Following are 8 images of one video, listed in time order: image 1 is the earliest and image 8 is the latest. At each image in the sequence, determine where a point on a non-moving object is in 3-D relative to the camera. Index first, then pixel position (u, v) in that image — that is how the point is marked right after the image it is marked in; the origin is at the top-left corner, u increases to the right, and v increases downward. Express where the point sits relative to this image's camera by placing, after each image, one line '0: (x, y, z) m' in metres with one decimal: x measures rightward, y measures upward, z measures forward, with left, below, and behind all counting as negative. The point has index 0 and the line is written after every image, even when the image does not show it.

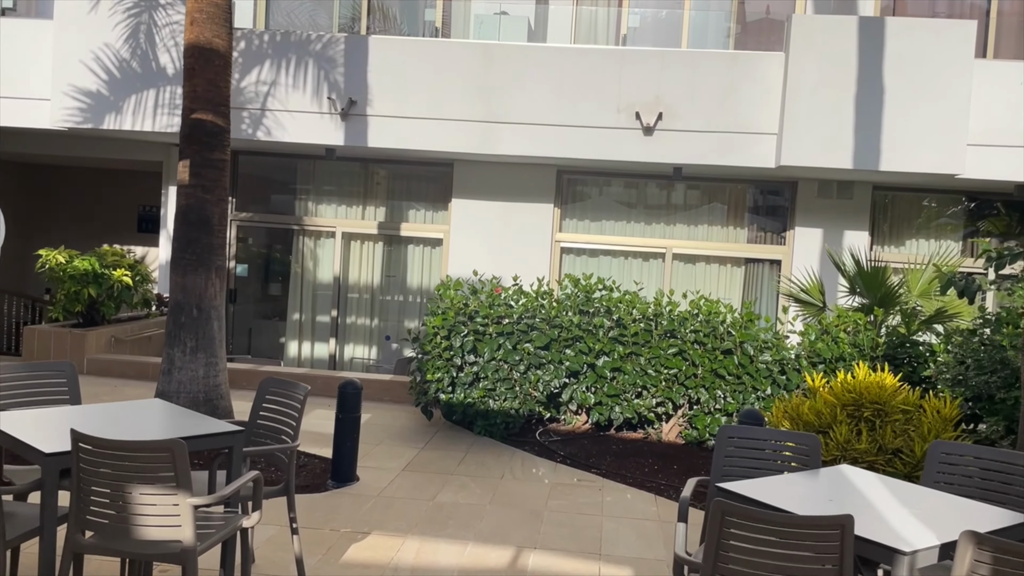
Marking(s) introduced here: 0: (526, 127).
0: (+0.1, +1.4, +8.5) m
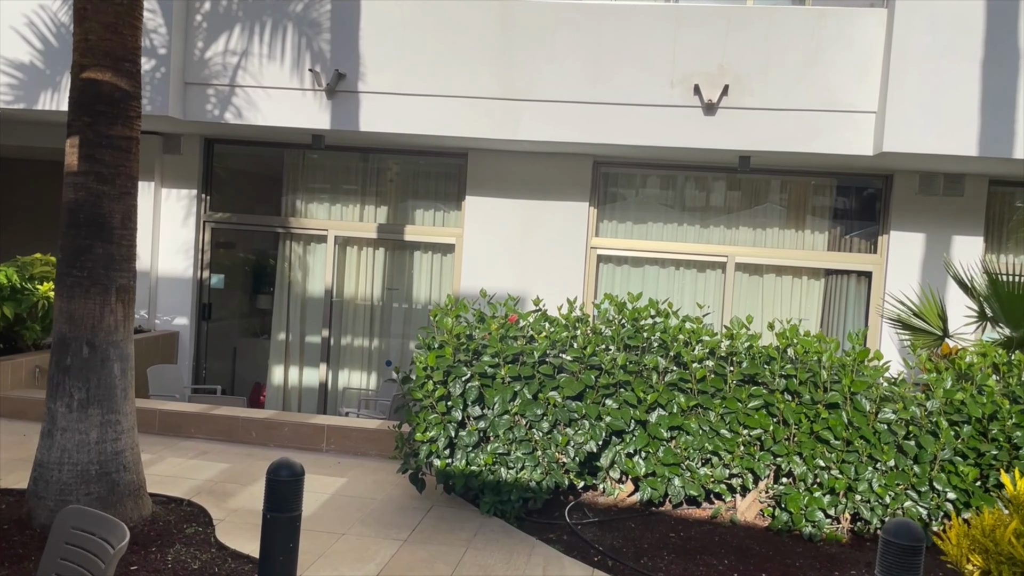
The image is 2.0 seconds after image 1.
0: (+0.3, +1.3, +6.8) m
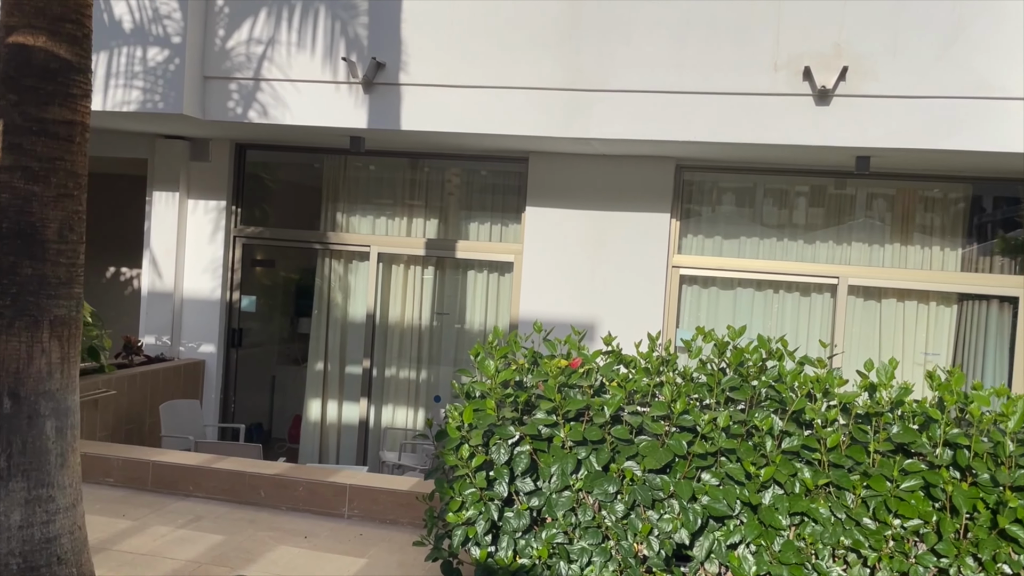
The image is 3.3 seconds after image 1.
0: (+0.7, +1.1, +5.6) m
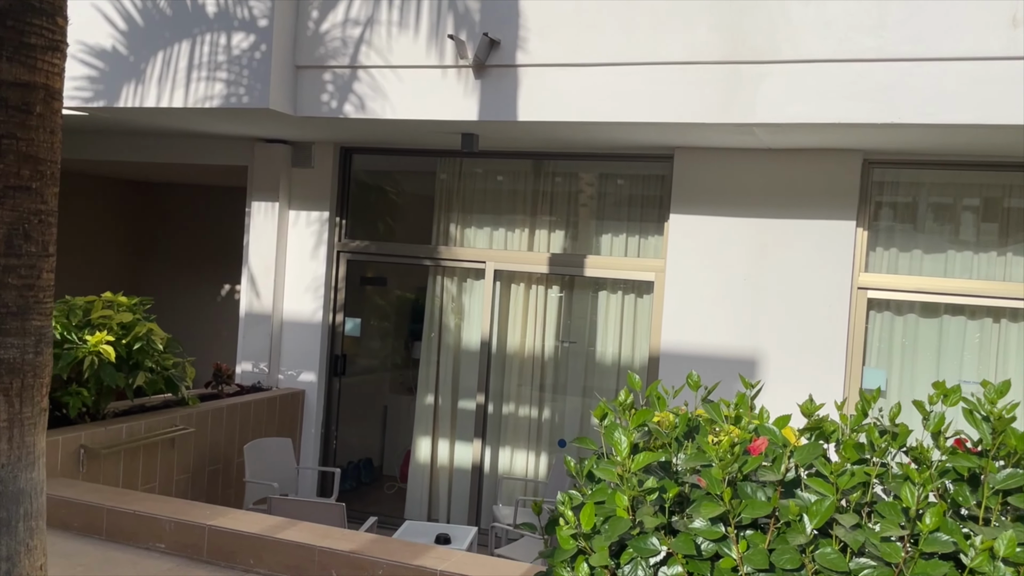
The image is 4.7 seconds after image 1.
0: (+1.3, +1.0, +4.4) m
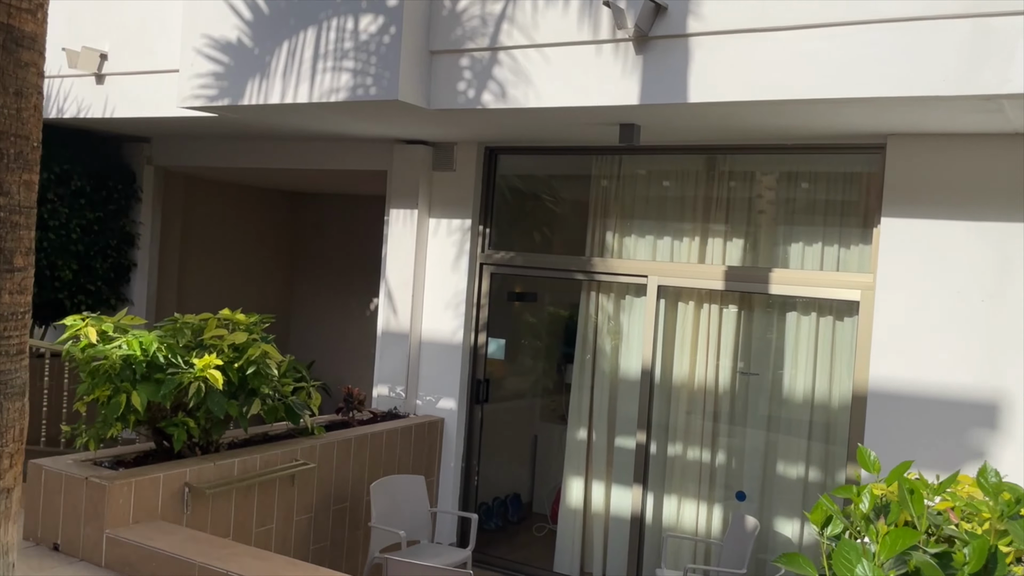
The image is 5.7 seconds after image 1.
0: (+1.9, +0.9, +3.3) m
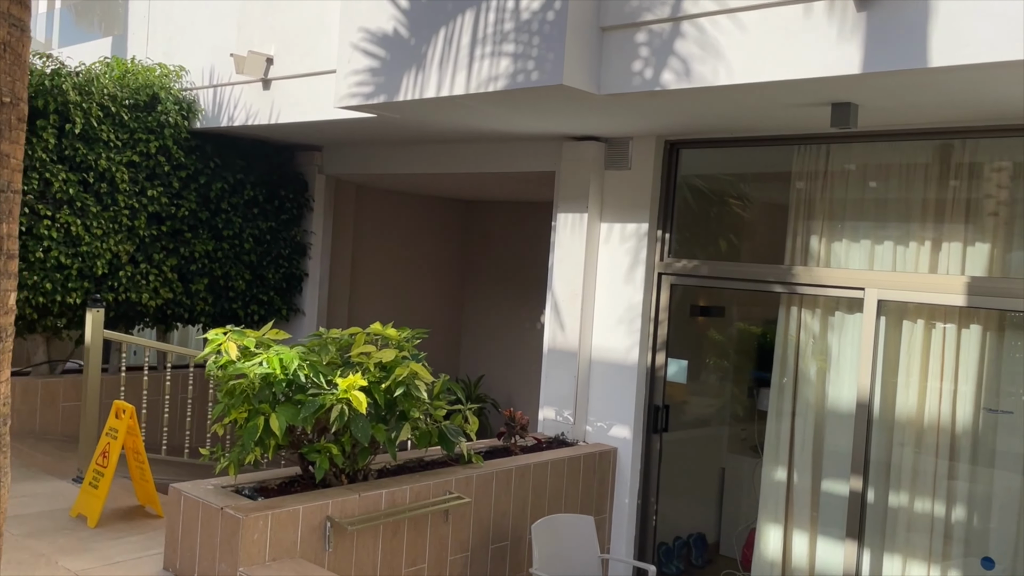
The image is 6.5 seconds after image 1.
0: (+2.4, +0.9, +2.2) m
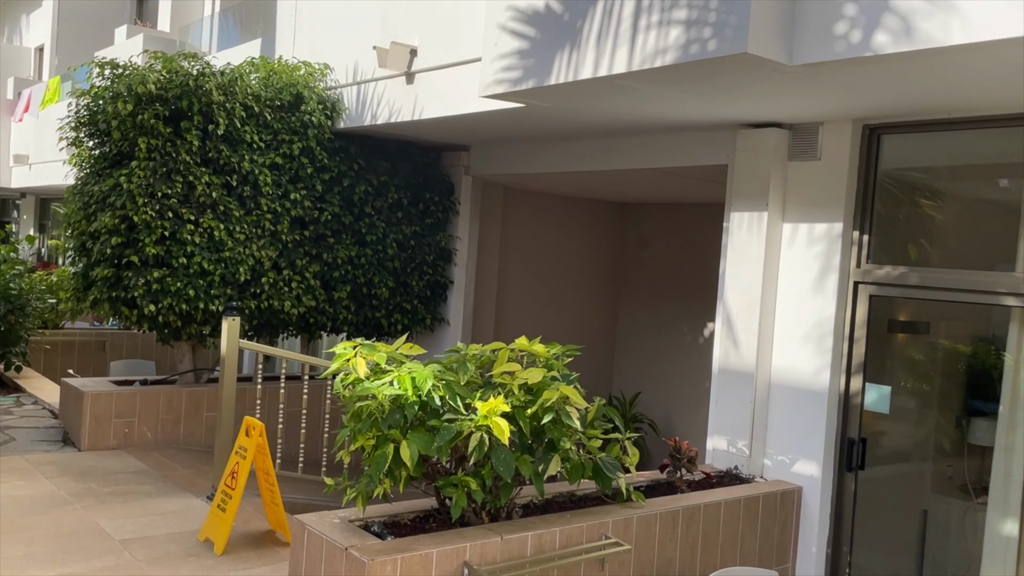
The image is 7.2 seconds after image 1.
0: (+2.7, +0.8, +1.2) m
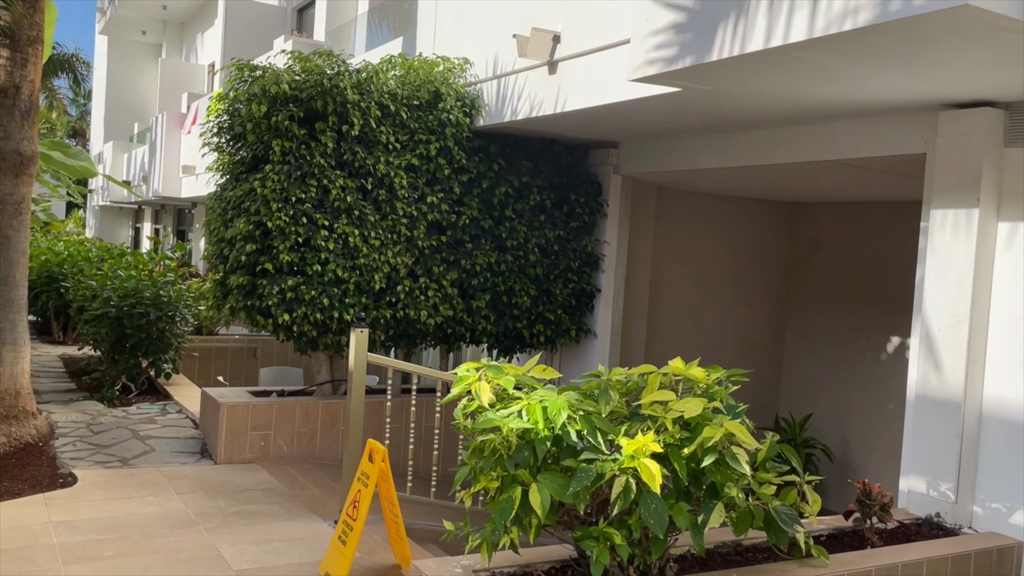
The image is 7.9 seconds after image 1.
0: (+2.7, +0.8, +0.2) m
